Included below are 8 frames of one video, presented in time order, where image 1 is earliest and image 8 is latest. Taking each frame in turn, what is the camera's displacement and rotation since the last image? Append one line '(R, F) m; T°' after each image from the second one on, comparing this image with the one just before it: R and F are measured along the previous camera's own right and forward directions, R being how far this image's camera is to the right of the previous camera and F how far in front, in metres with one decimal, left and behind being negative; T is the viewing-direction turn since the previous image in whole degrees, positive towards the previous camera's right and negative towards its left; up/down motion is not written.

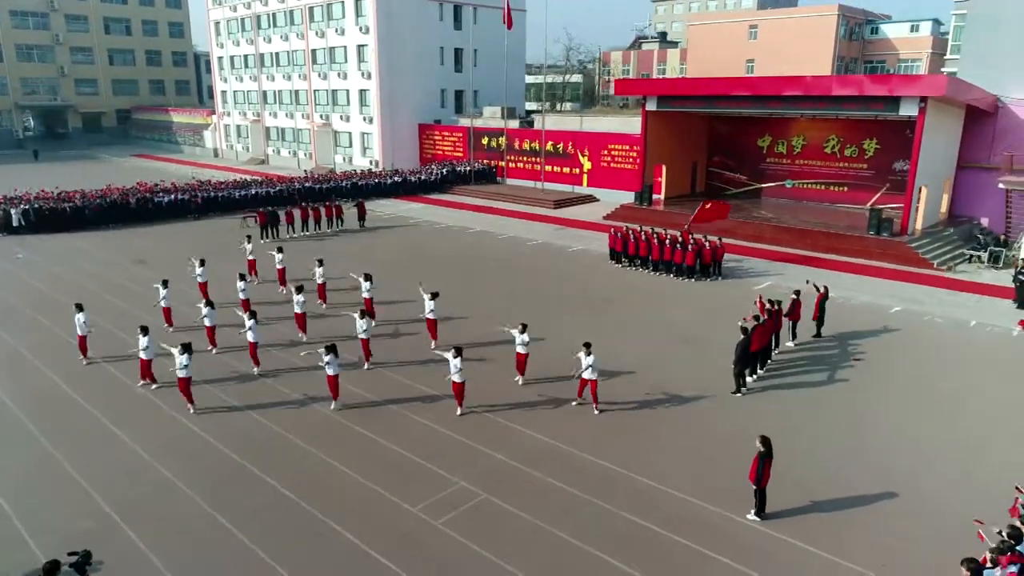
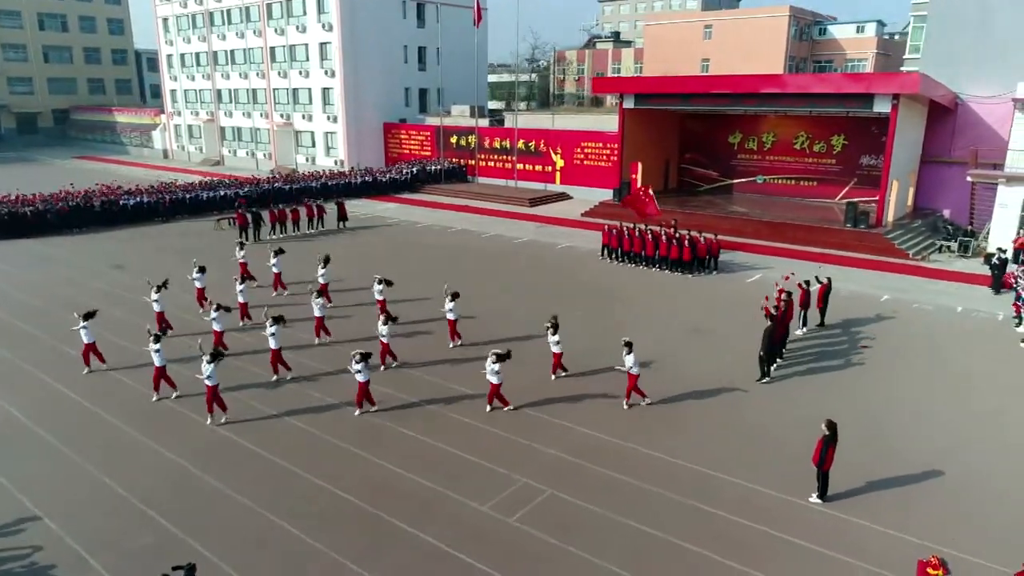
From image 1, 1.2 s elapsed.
(-1.1, +0.1) m; +4°
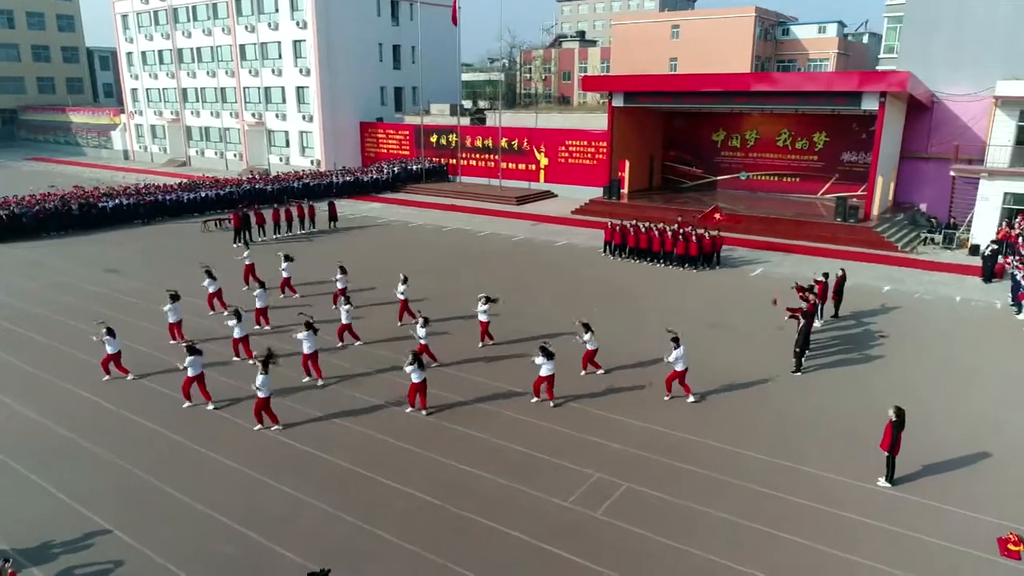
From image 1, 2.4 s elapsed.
(-1.2, 0.0) m; +4°
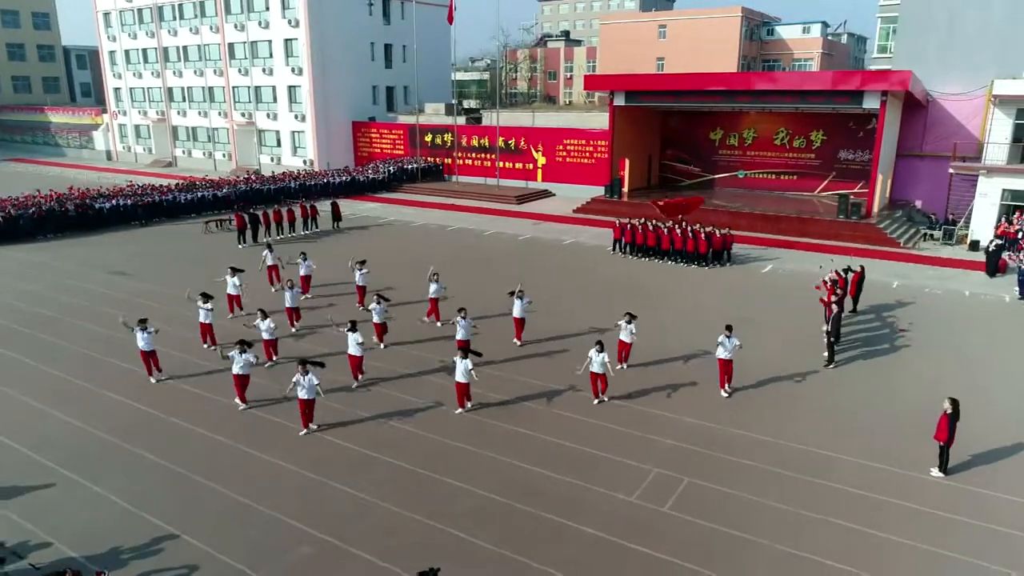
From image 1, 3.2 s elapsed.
(-0.8, 0.0) m; +2°
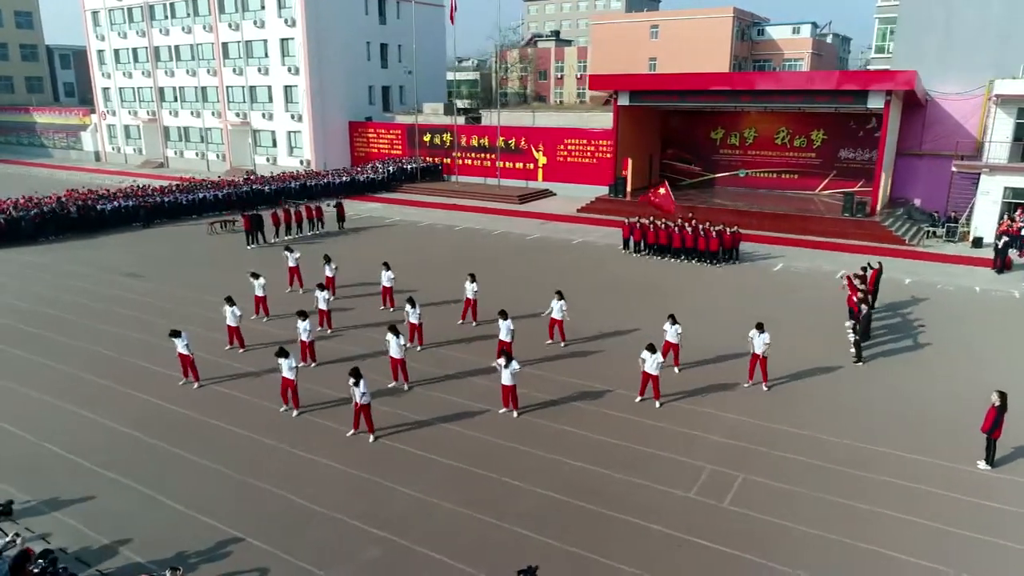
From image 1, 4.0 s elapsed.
(-0.7, 0.0) m; +1°
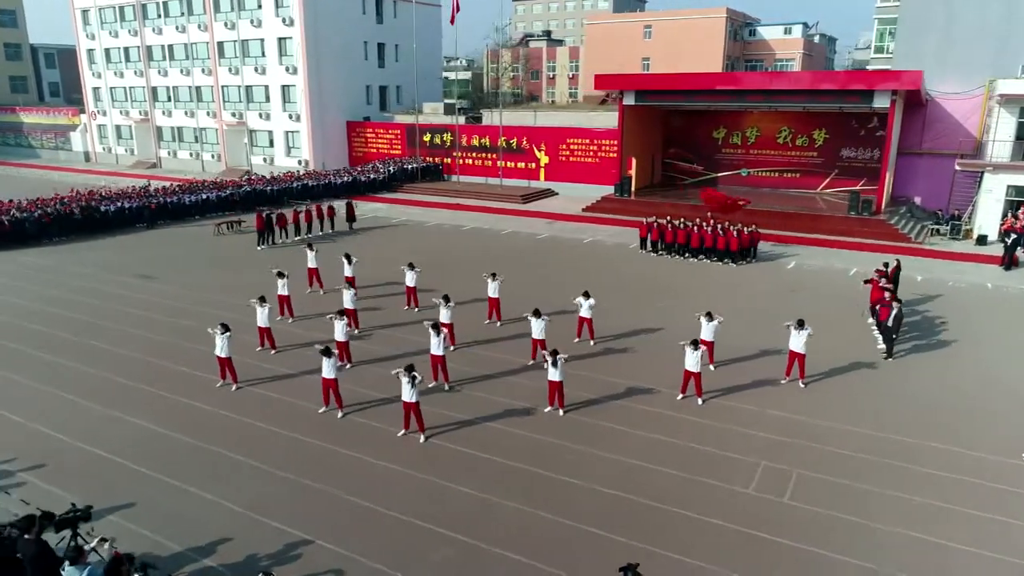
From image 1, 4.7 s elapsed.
(-0.7, 0.0) m; +1°
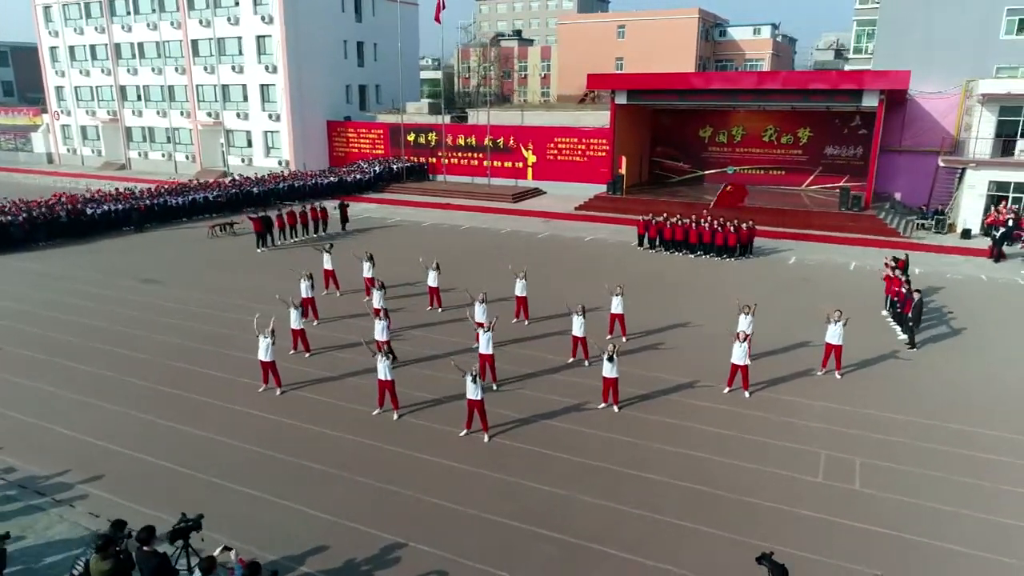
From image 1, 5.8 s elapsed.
(-1.1, 0.0) m; +3°
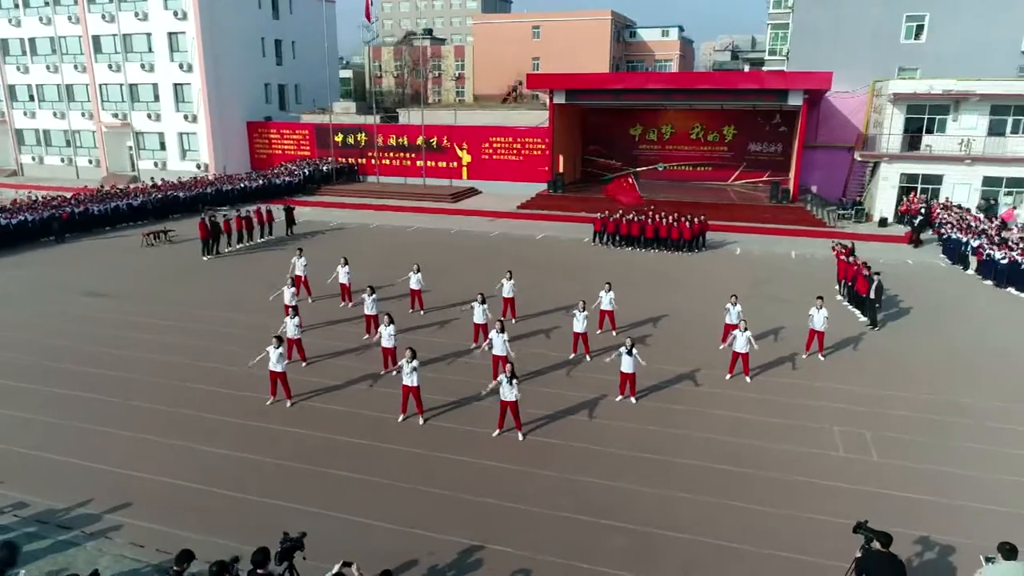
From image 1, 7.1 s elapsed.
(-1.4, 0.0) m; +8°
